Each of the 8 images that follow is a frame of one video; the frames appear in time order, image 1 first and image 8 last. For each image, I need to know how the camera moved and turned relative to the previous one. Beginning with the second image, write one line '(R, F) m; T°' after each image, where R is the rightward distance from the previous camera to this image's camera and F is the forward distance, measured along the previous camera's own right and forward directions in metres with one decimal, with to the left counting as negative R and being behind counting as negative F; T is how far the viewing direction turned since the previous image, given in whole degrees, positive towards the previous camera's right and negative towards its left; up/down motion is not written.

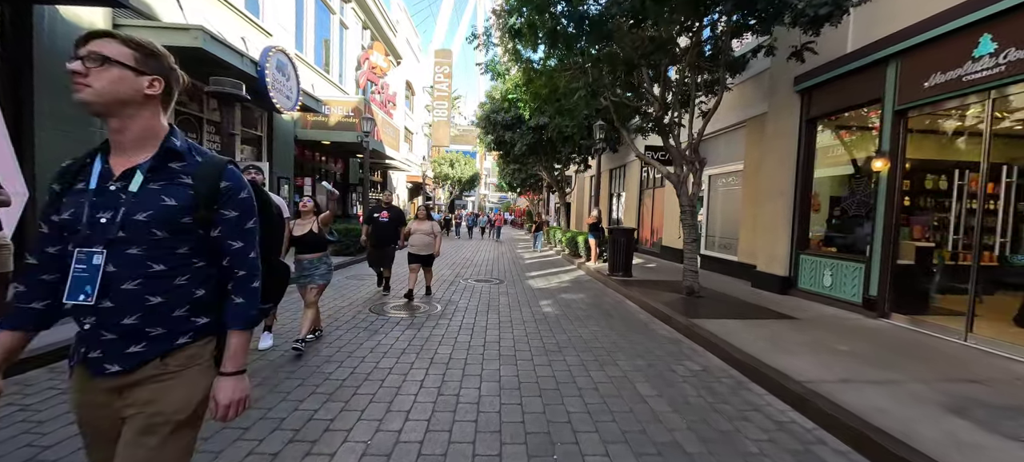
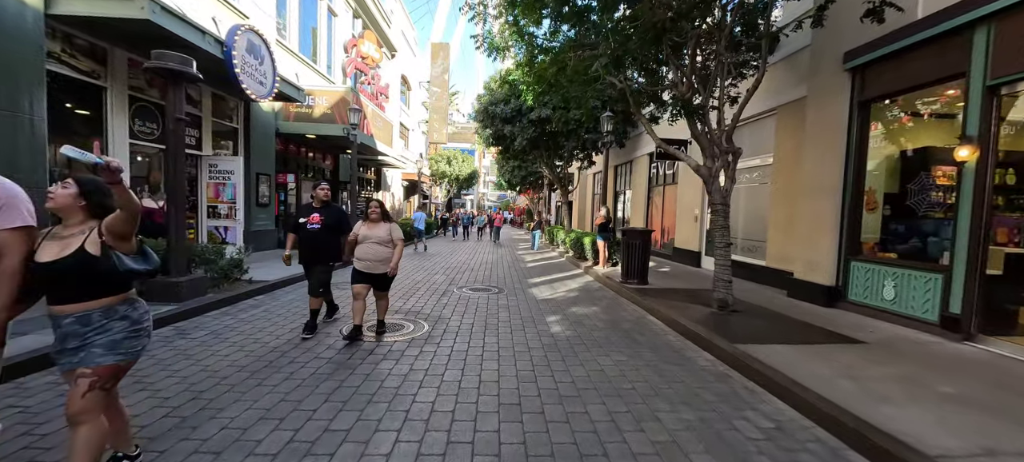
(0.0, +1.1) m; 0°
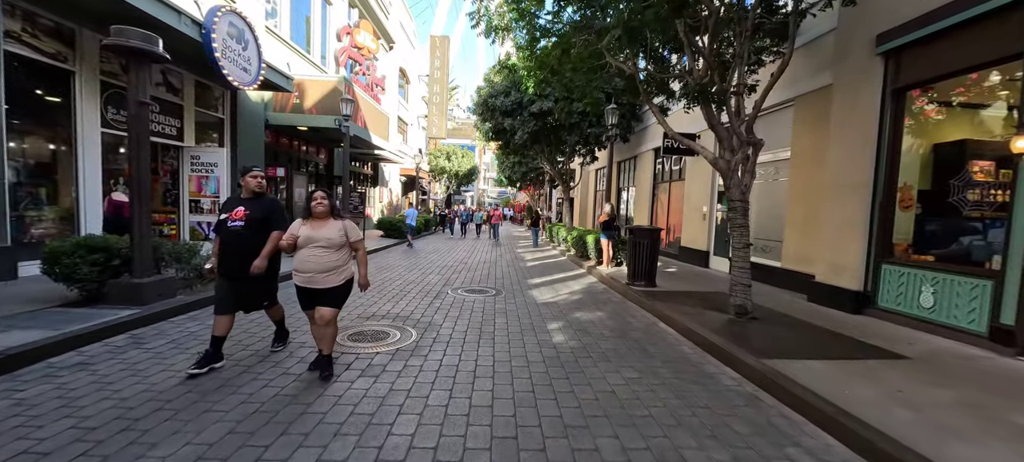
(0.0, +0.6) m; 0°
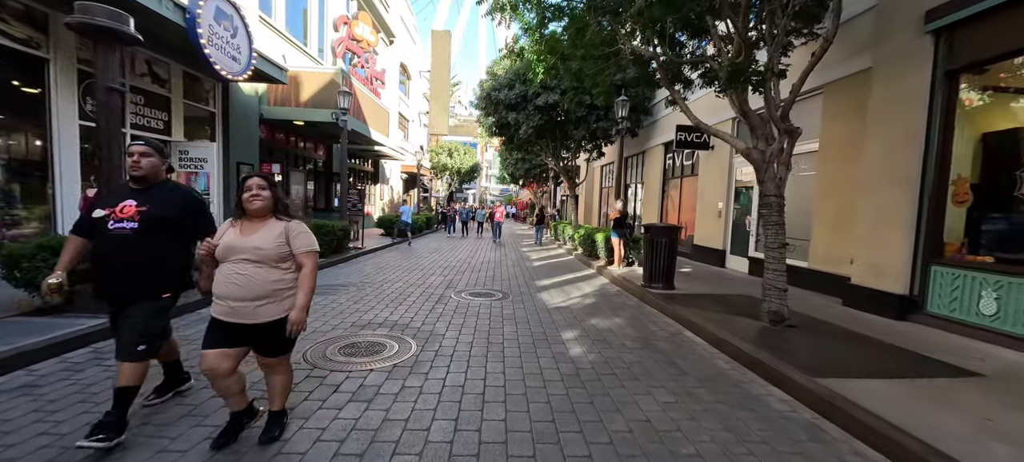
(-0.1, +0.5) m; 0°
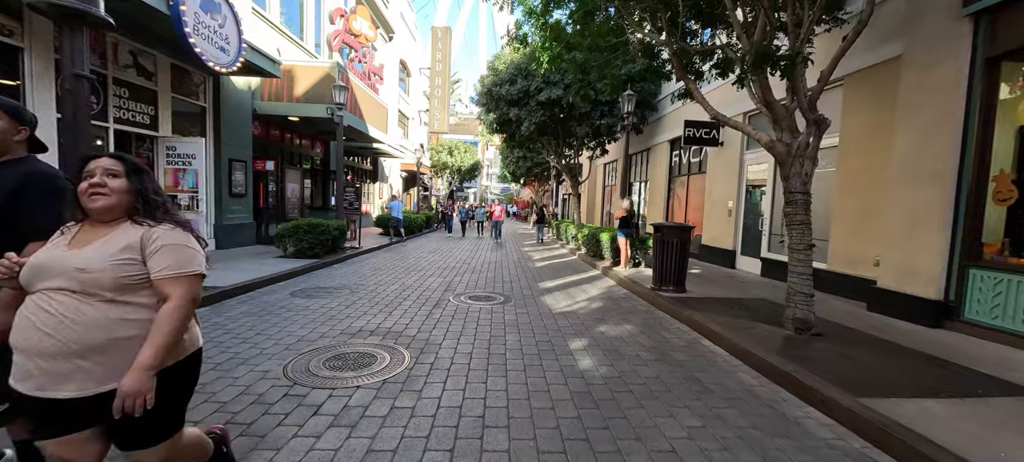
(0.0, +0.4) m; 0°
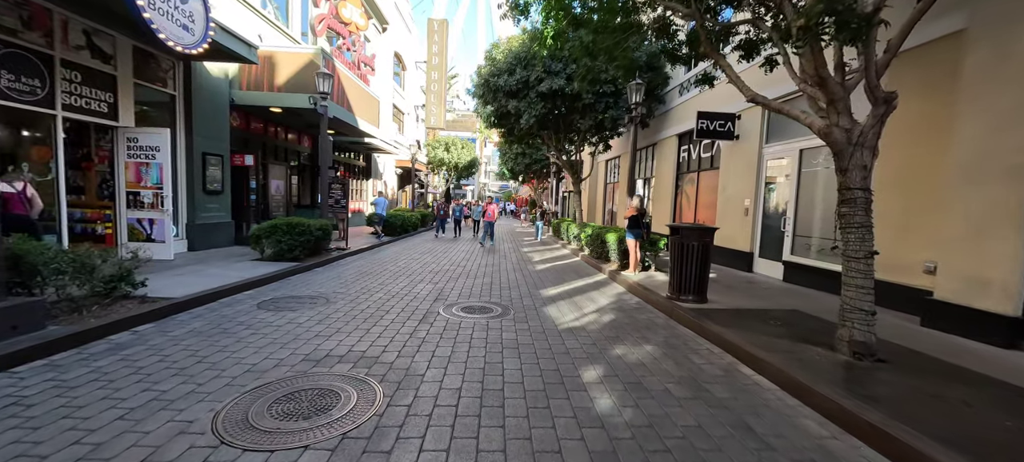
(0.0, +0.8) m; 0°
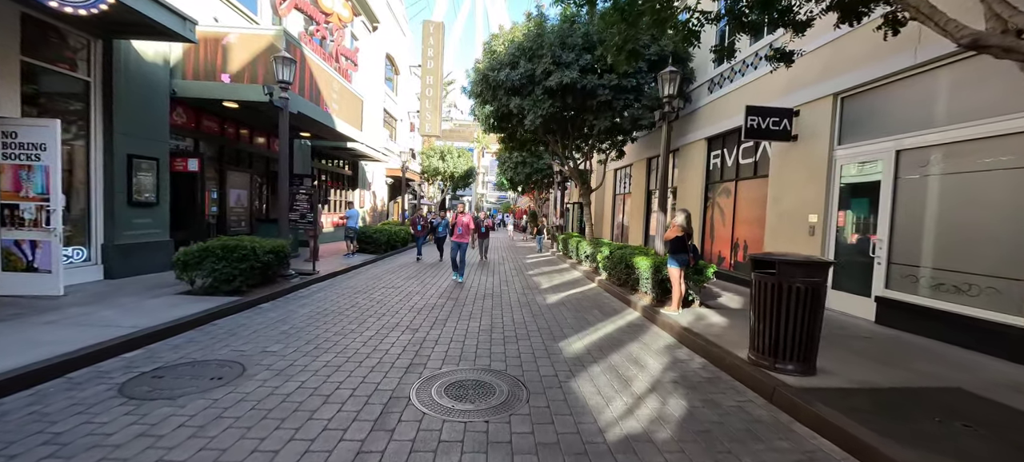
(-0.1, +2.0) m; 0°
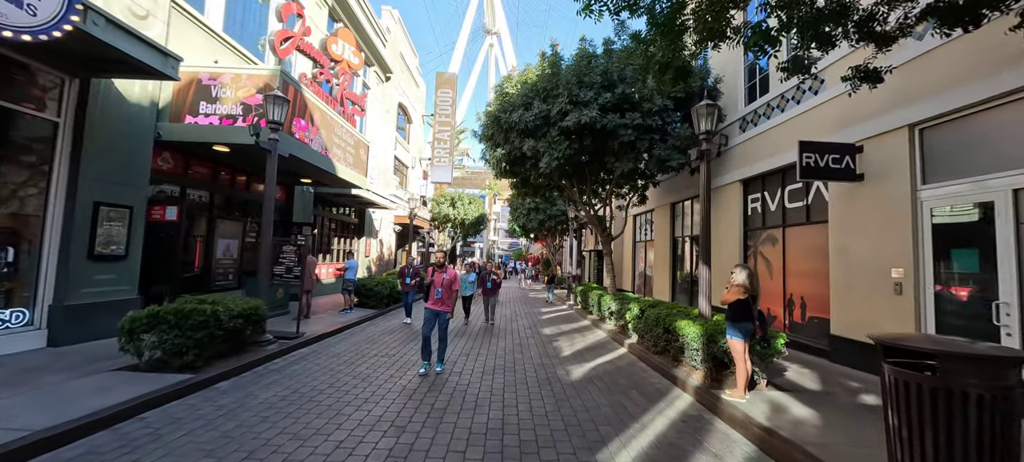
(-0.1, +1.2) m; -2°
